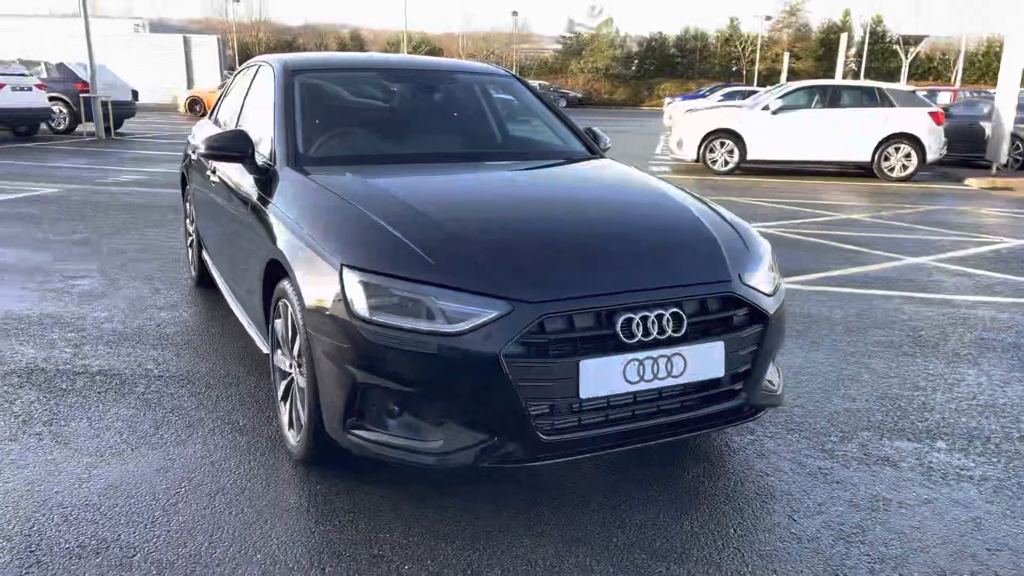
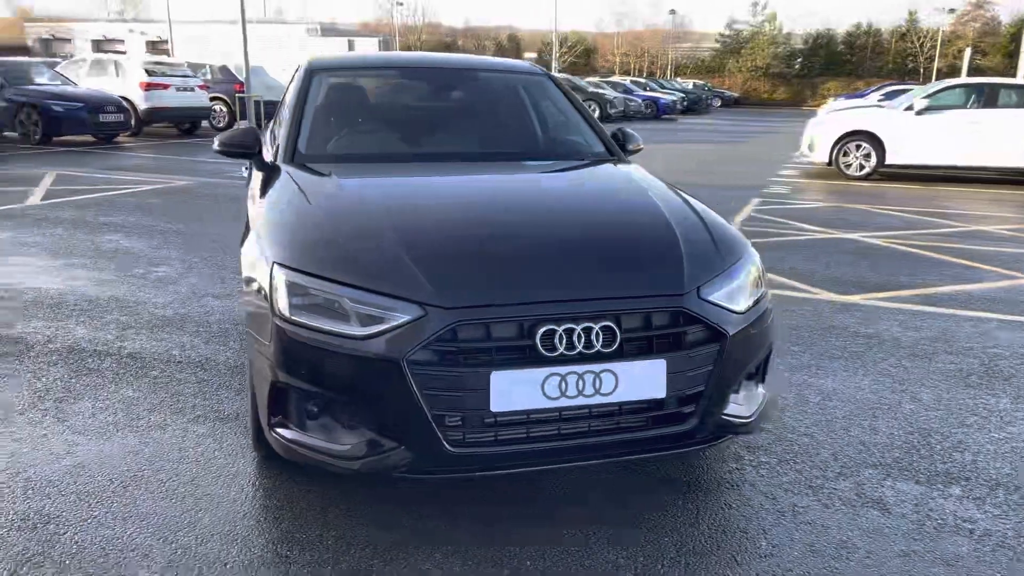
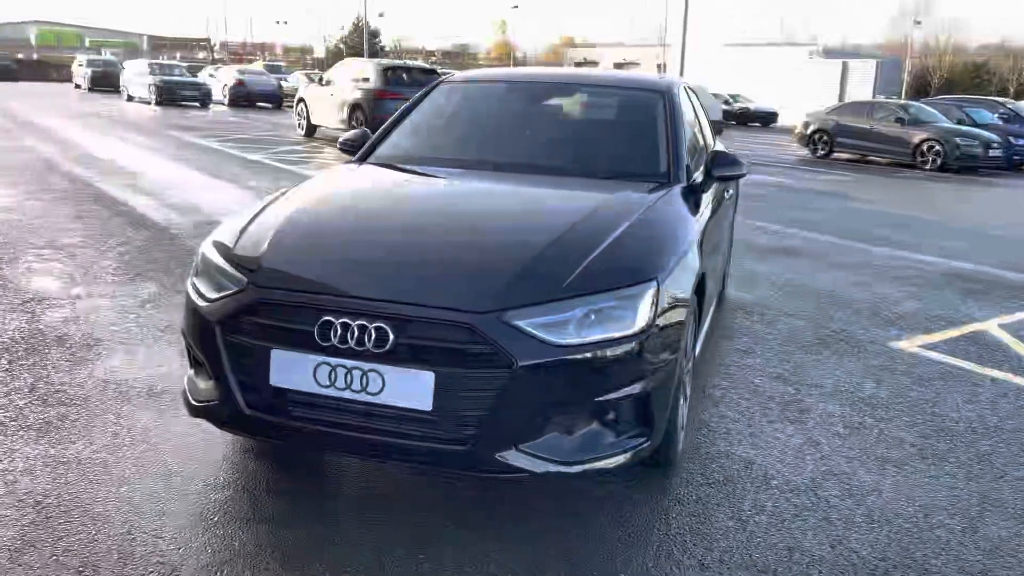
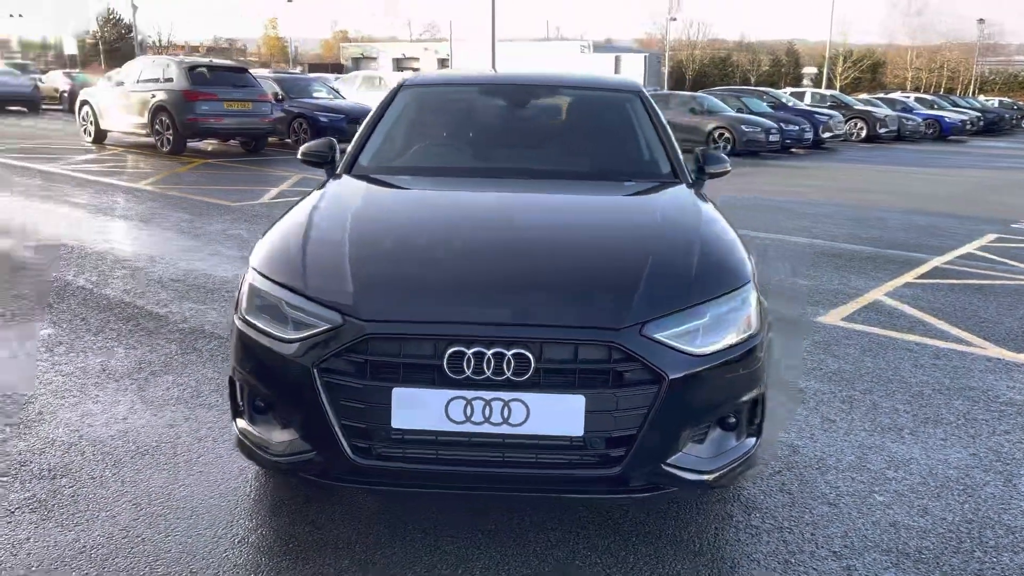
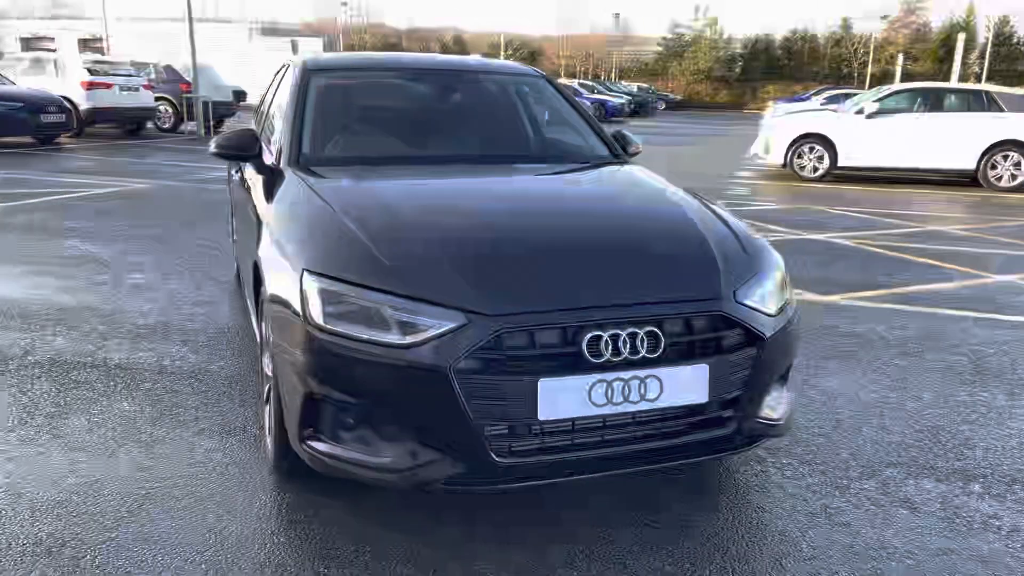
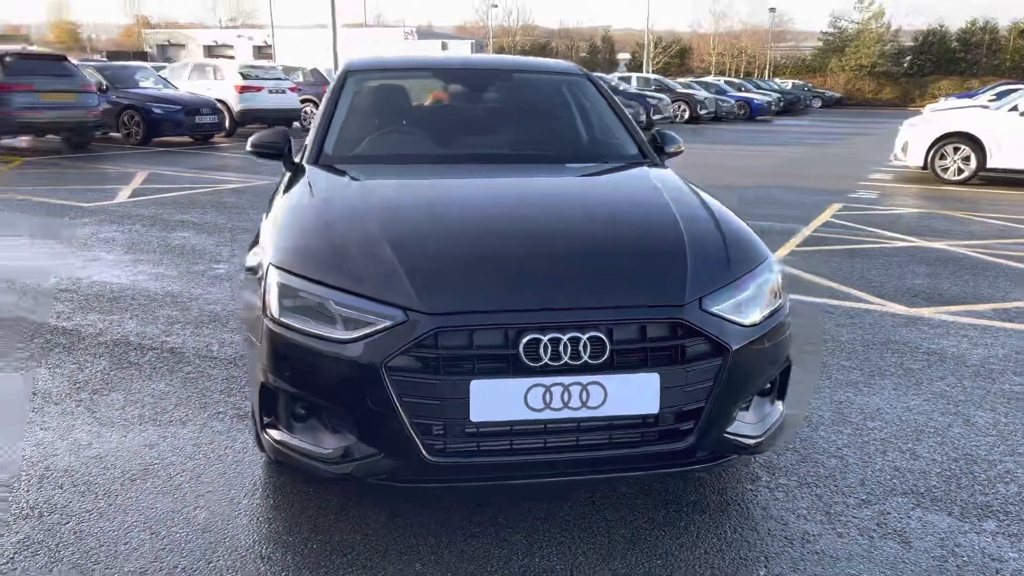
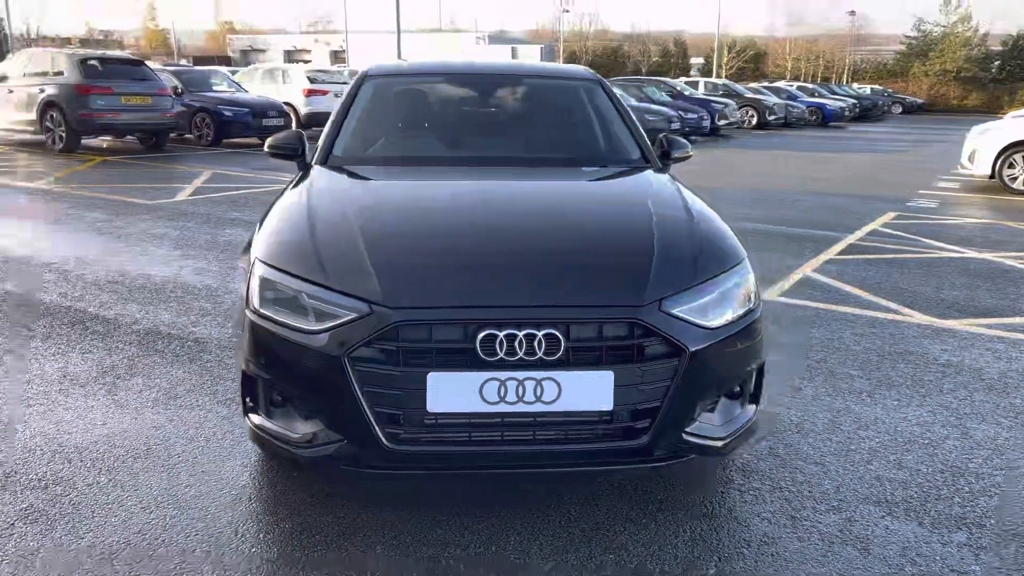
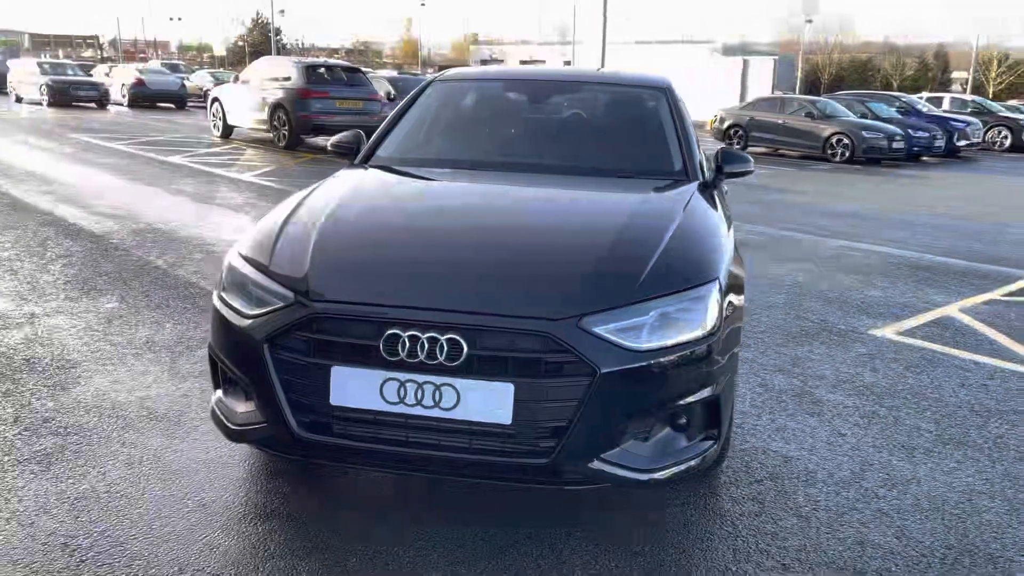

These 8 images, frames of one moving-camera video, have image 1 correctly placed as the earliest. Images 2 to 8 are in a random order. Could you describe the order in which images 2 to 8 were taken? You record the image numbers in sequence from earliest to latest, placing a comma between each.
5, 2, 6, 7, 4, 8, 3
